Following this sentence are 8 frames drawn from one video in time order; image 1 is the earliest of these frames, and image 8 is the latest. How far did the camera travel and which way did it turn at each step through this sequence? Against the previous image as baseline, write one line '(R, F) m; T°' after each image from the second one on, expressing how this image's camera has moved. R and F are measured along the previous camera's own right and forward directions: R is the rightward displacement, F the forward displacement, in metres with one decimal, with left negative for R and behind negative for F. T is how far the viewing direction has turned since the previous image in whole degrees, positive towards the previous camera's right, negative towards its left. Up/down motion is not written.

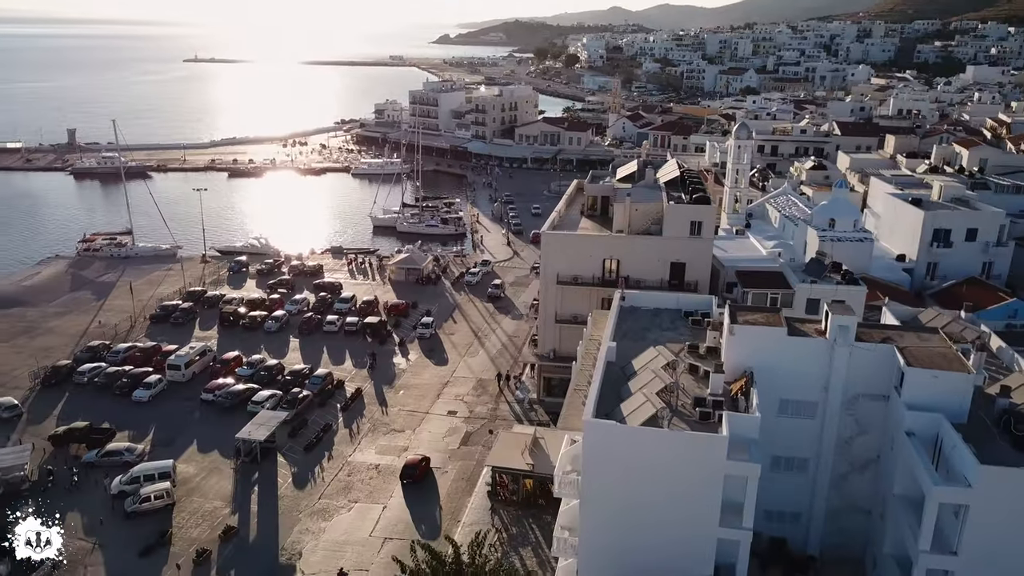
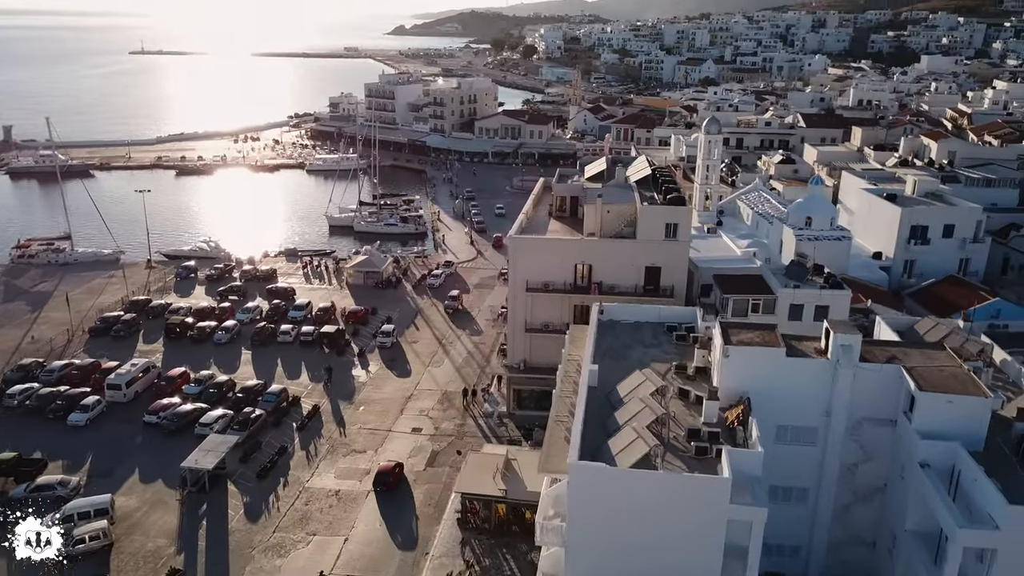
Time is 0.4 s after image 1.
(-0.3, +2.7) m; +3°
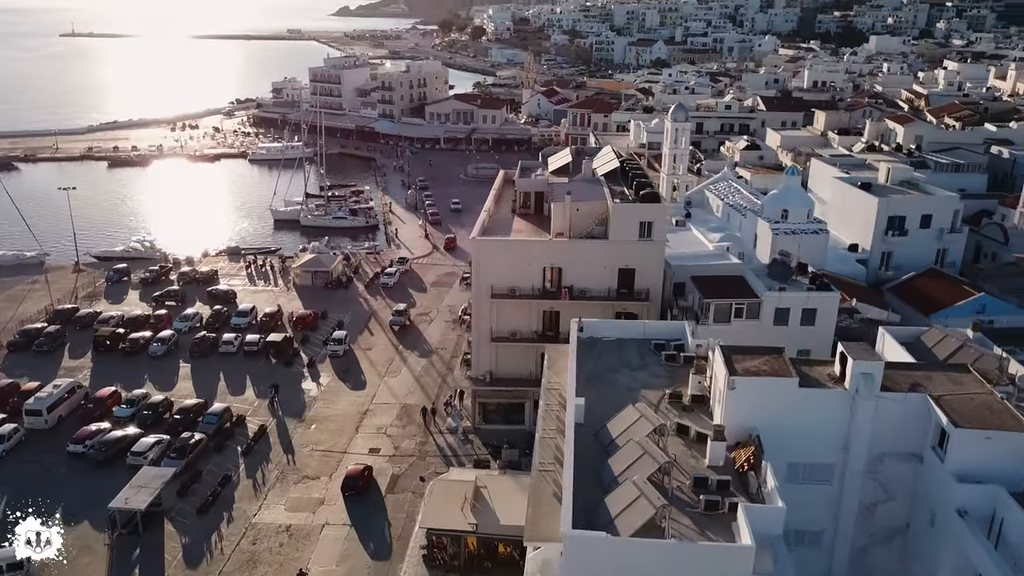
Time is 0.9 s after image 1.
(-0.5, +3.4) m; +3°
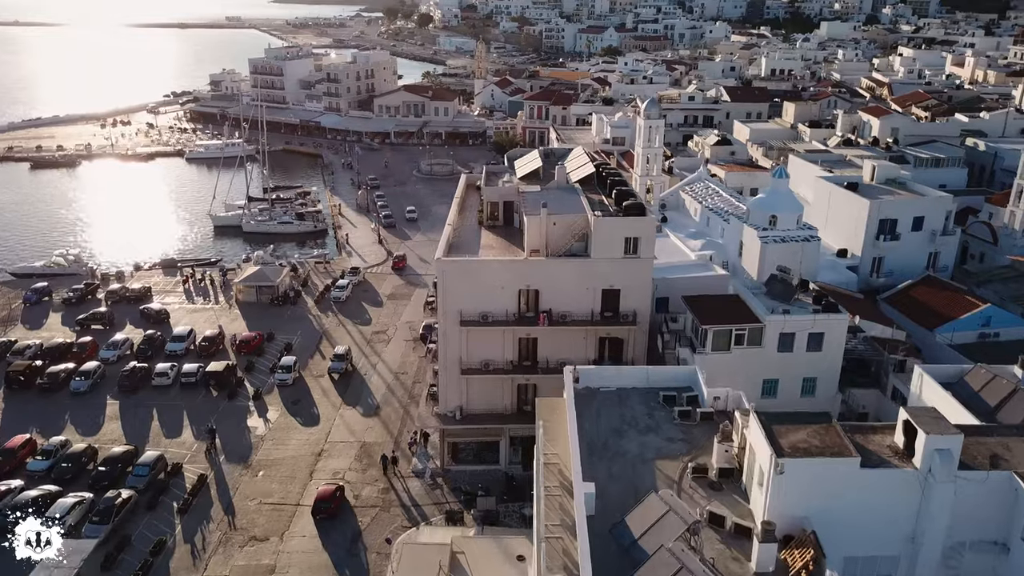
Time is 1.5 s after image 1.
(-0.8, +4.4) m; +3°
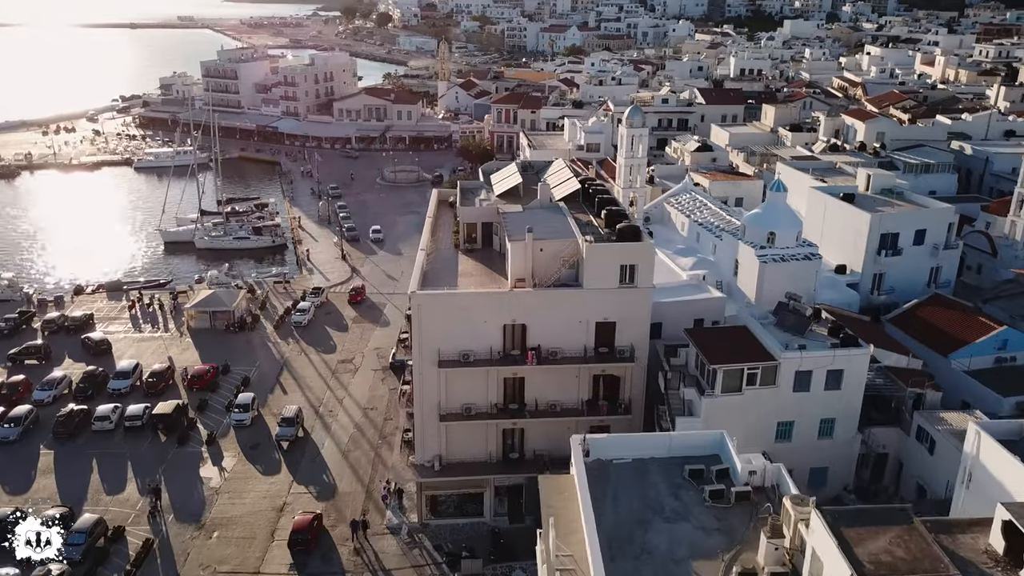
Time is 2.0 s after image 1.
(-0.7, +3.7) m; +3°
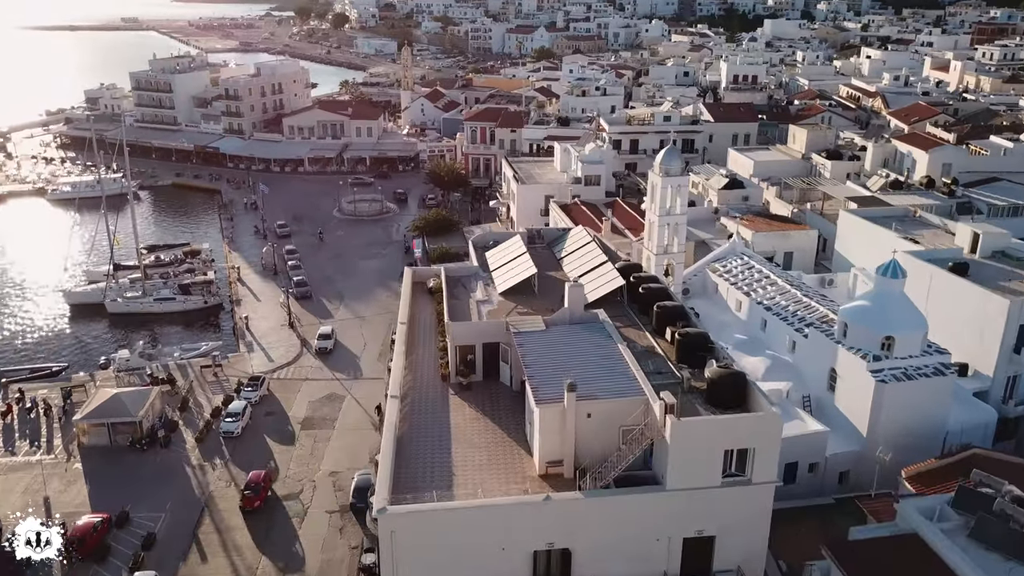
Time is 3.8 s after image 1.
(-1.5, +12.4) m; +2°
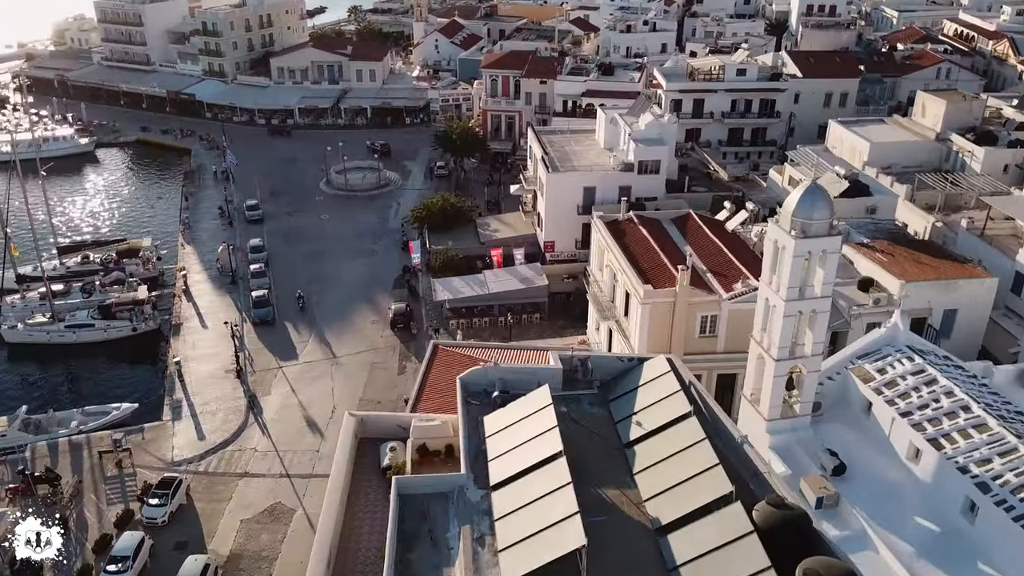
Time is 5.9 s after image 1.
(+0.1, +15.0) m; -2°
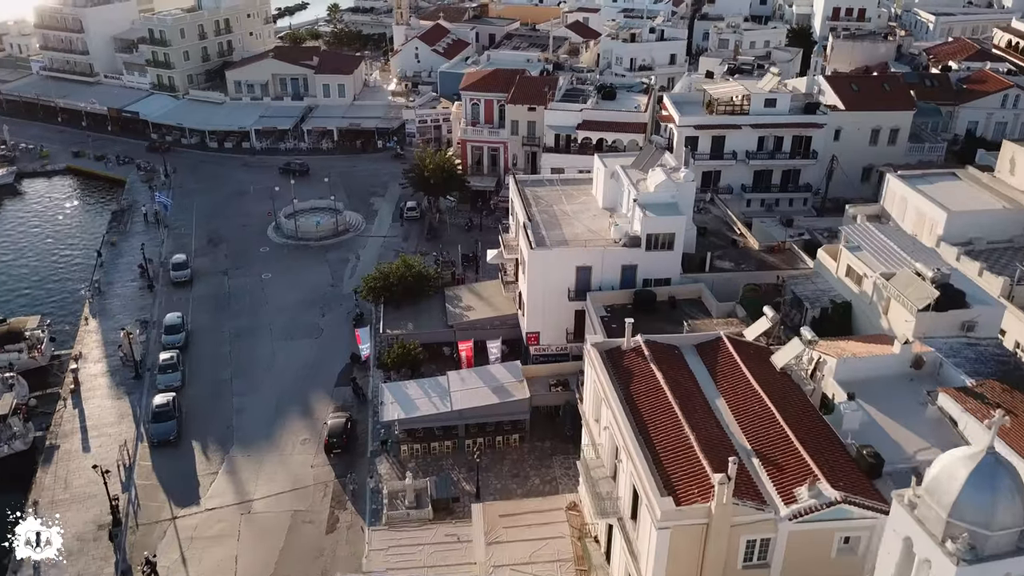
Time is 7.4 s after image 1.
(+1.2, +10.1) m; 0°
